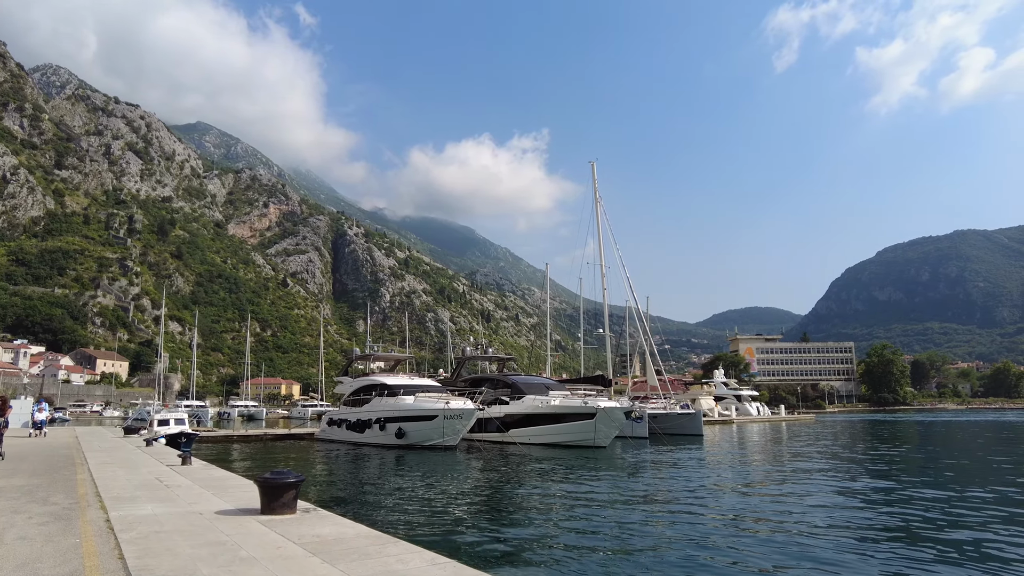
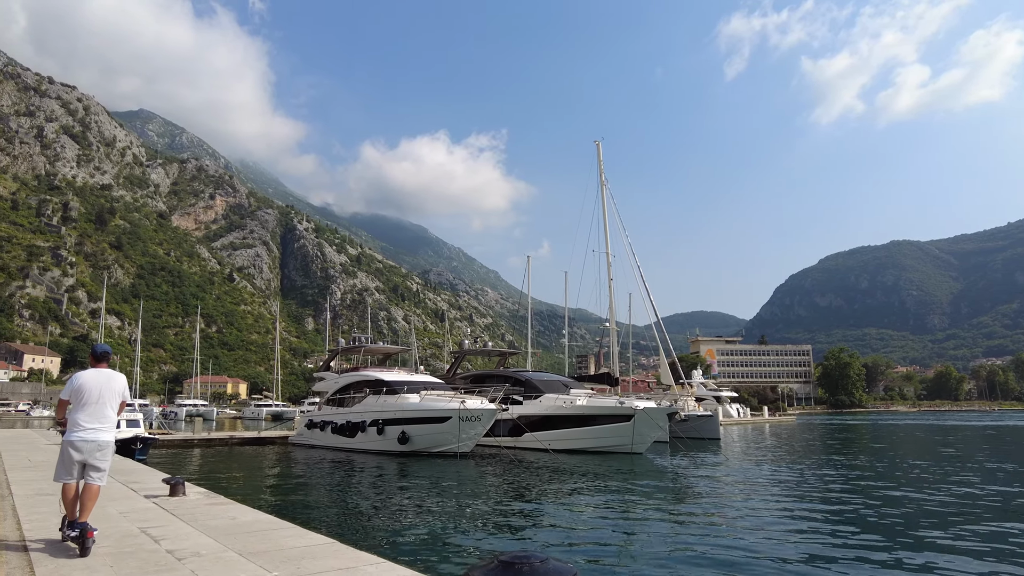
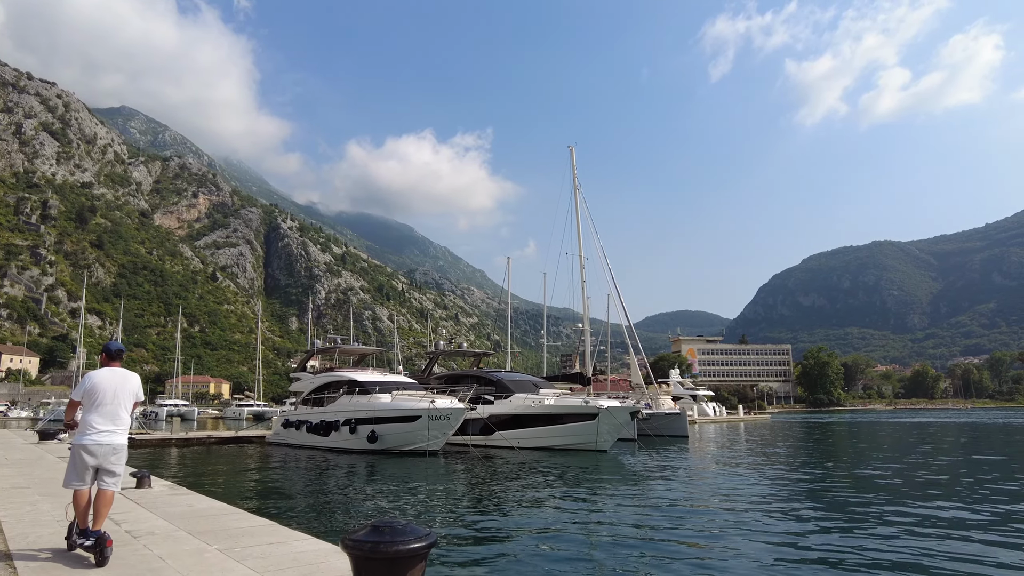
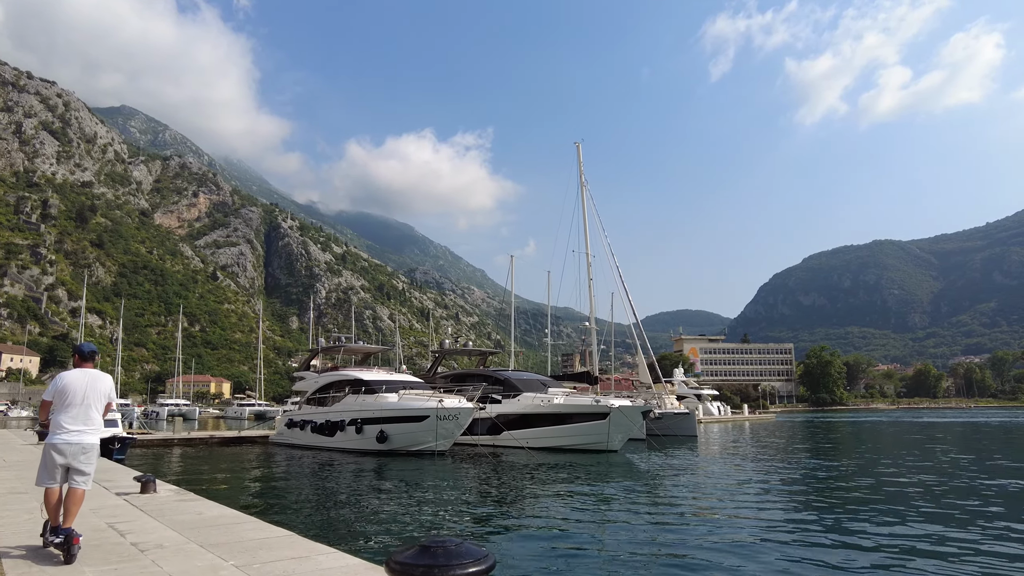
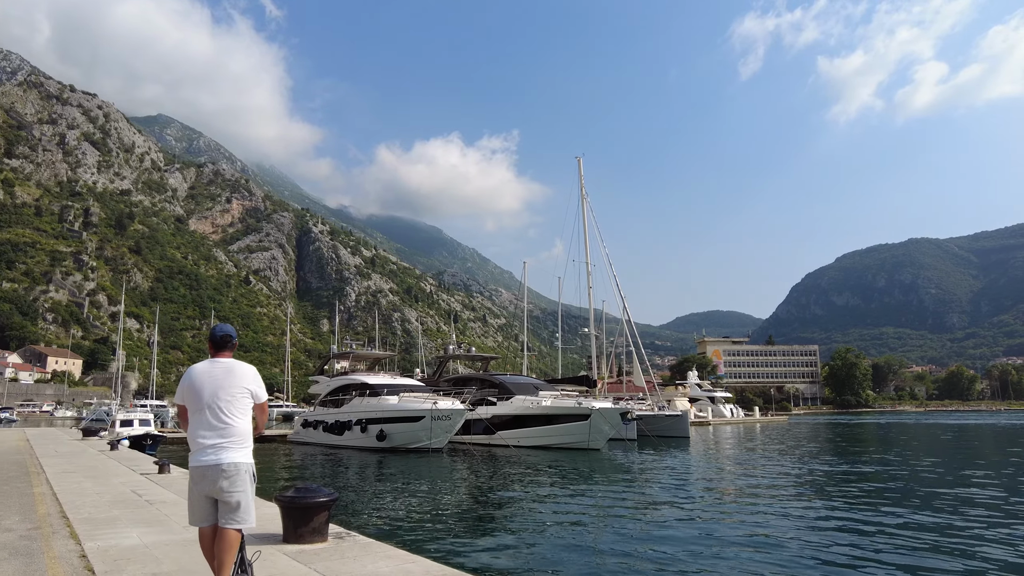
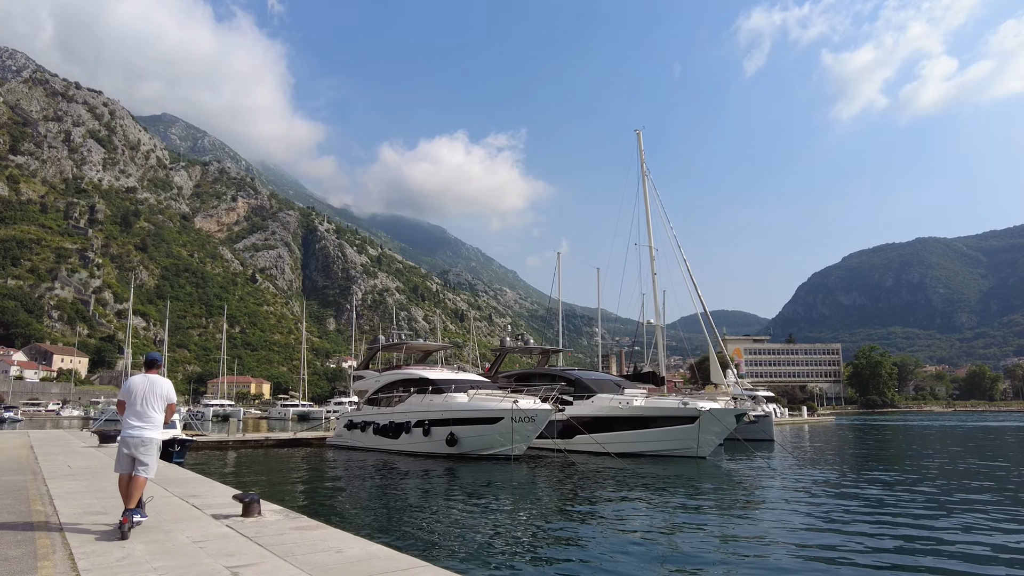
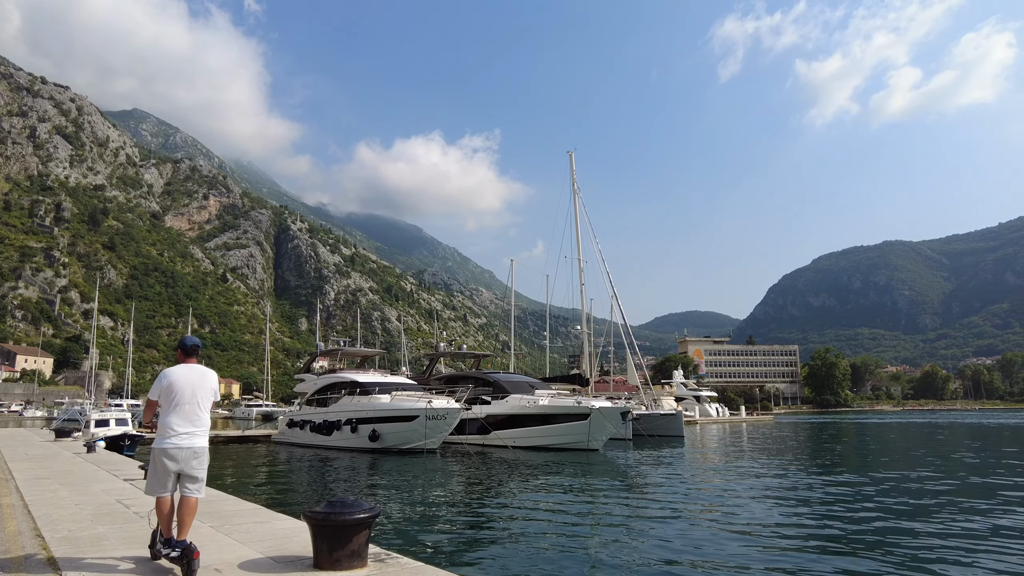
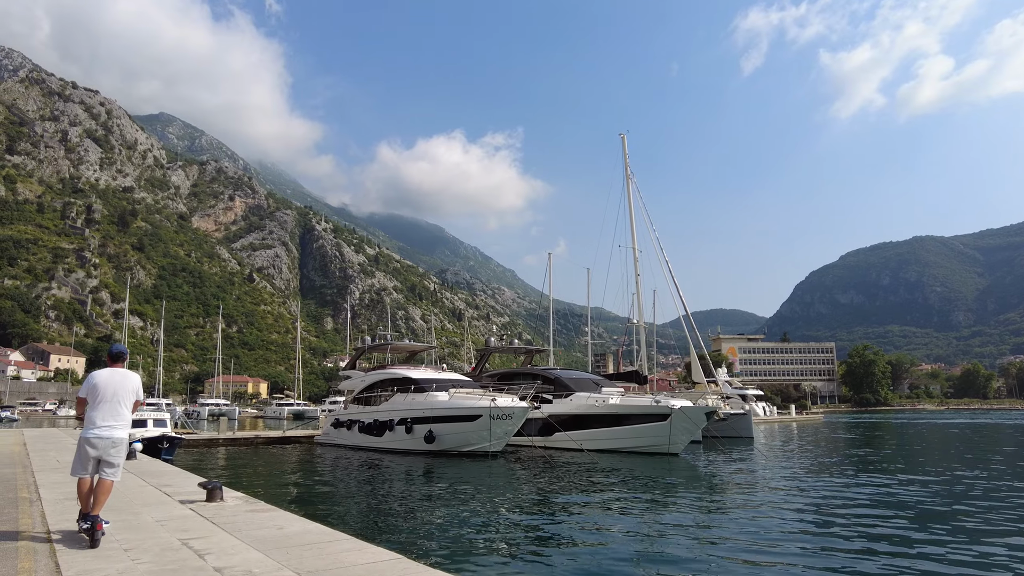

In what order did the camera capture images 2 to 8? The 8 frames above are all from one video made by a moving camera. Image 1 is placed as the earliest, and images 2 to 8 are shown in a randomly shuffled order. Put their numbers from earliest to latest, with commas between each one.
5, 7, 3, 4, 2, 8, 6
